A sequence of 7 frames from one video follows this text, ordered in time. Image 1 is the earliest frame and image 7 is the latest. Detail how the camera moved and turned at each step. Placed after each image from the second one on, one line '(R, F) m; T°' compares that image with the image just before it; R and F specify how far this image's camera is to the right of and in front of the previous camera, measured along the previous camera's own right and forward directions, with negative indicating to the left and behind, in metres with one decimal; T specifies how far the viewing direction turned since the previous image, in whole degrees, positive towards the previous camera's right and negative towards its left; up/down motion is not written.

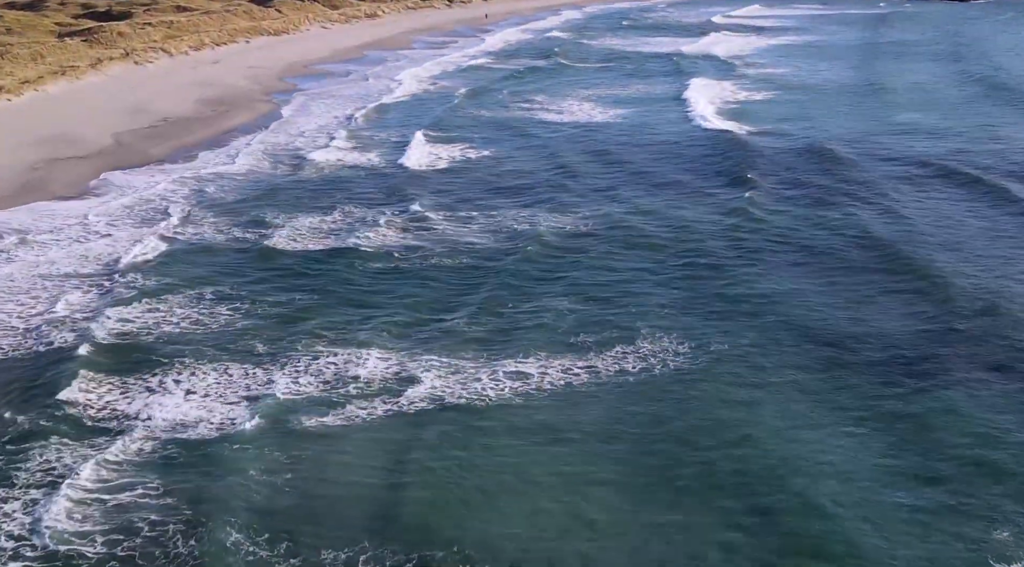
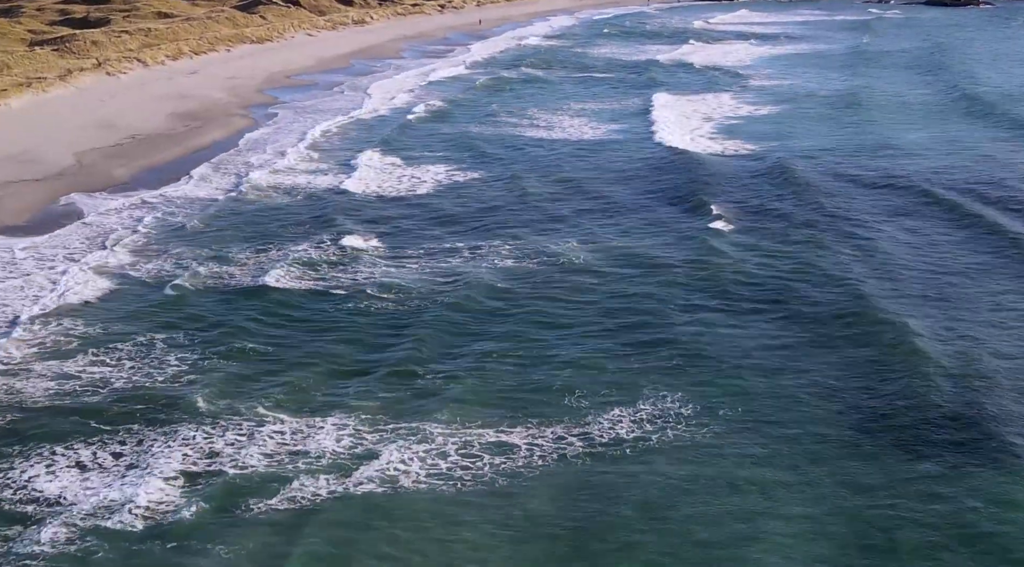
(+0.2, +2.7) m; 0°
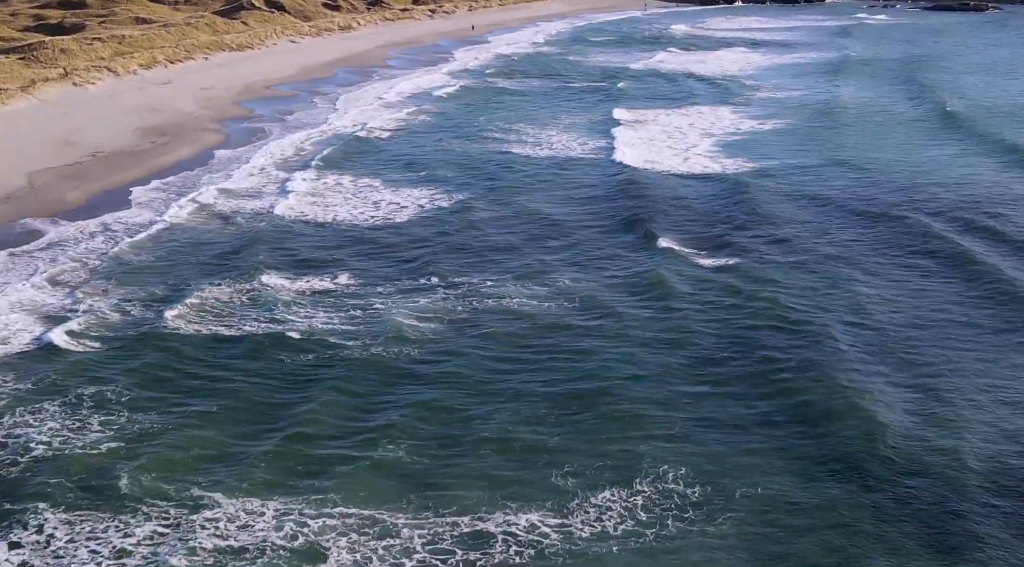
(+0.3, +2.9) m; 0°
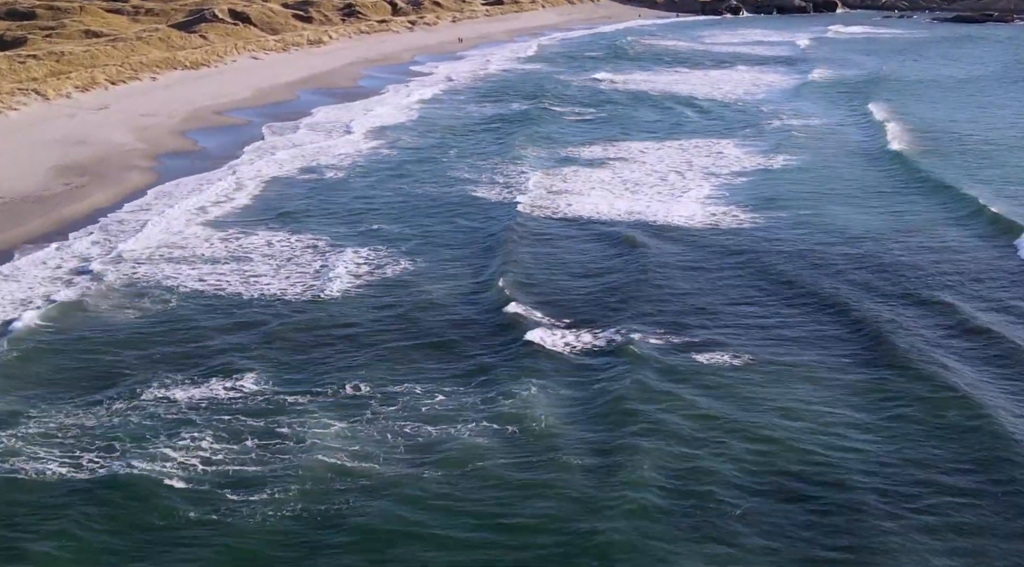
(+0.4, +6.2) m; 0°
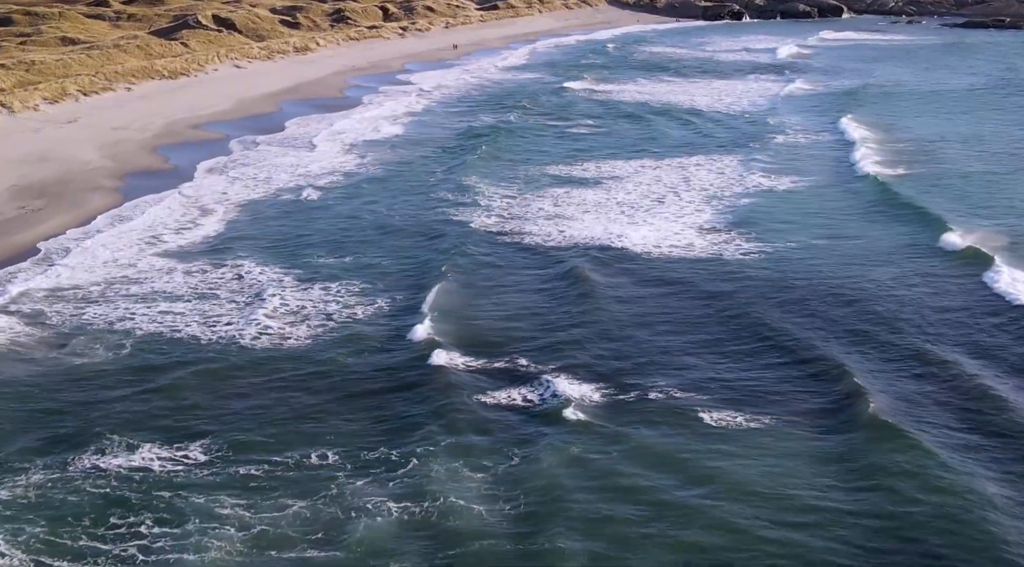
(+0.1, +2.7) m; 0°
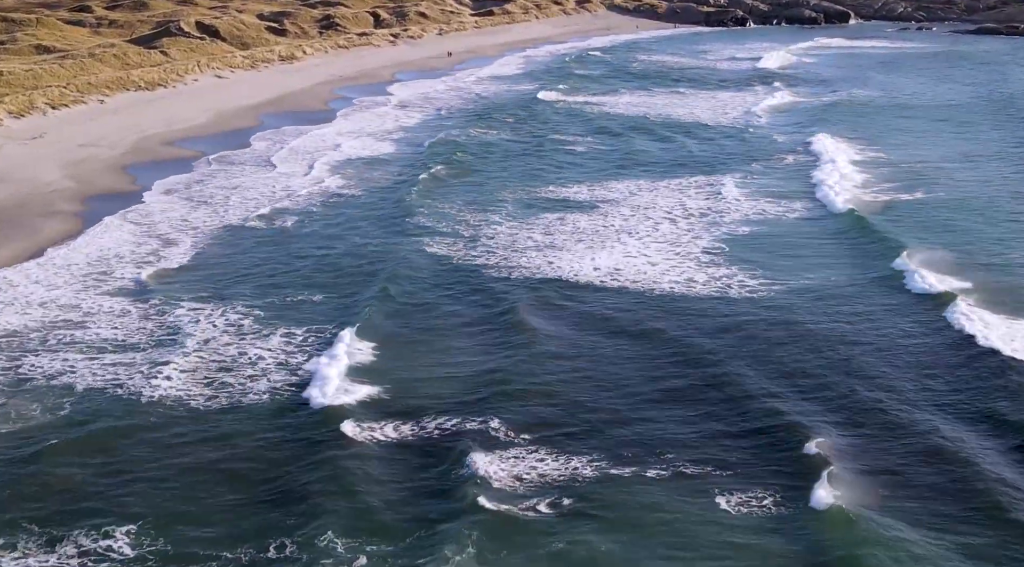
(+0.2, +2.7) m; 0°
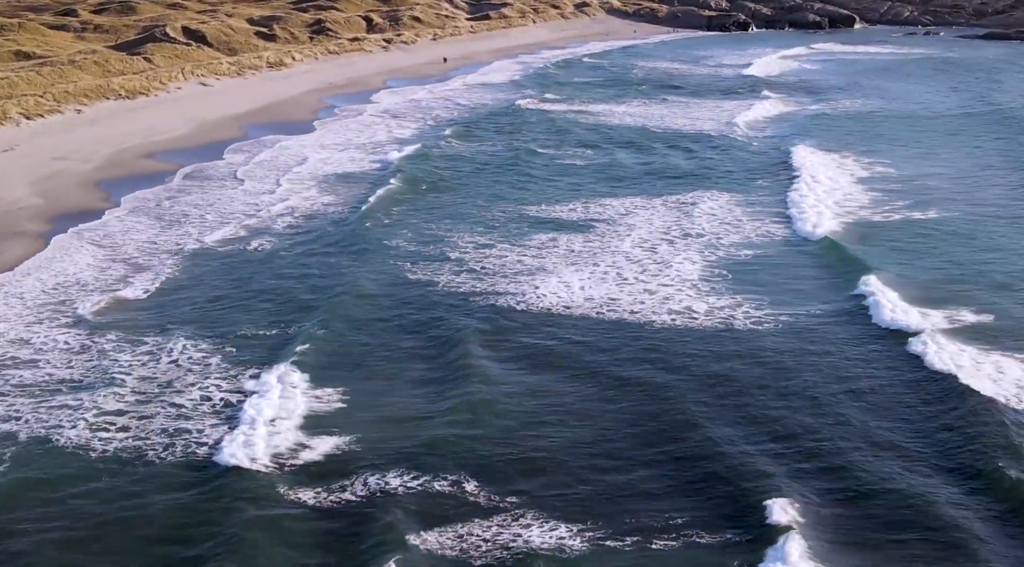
(+0.1, +1.9) m; 0°
